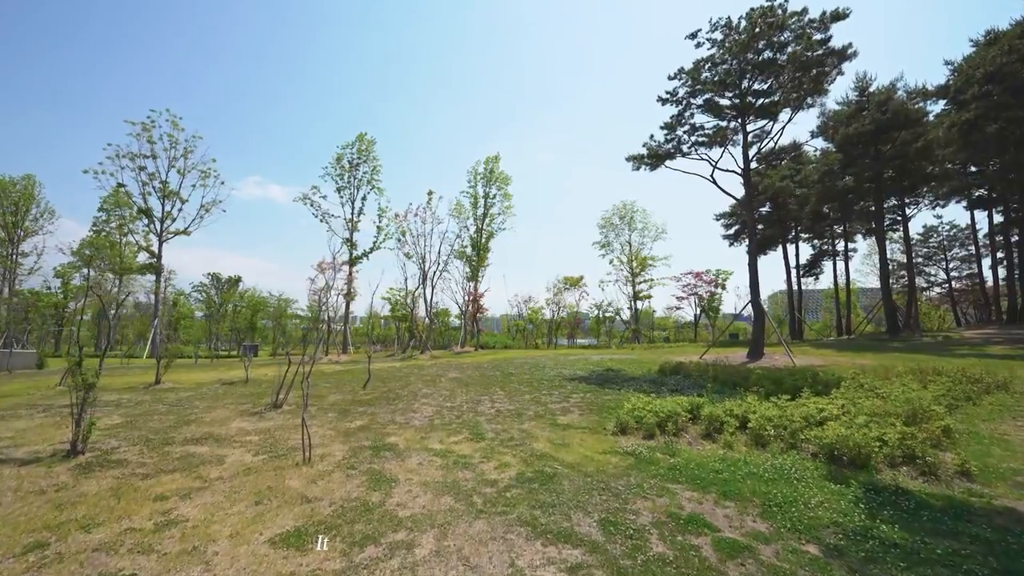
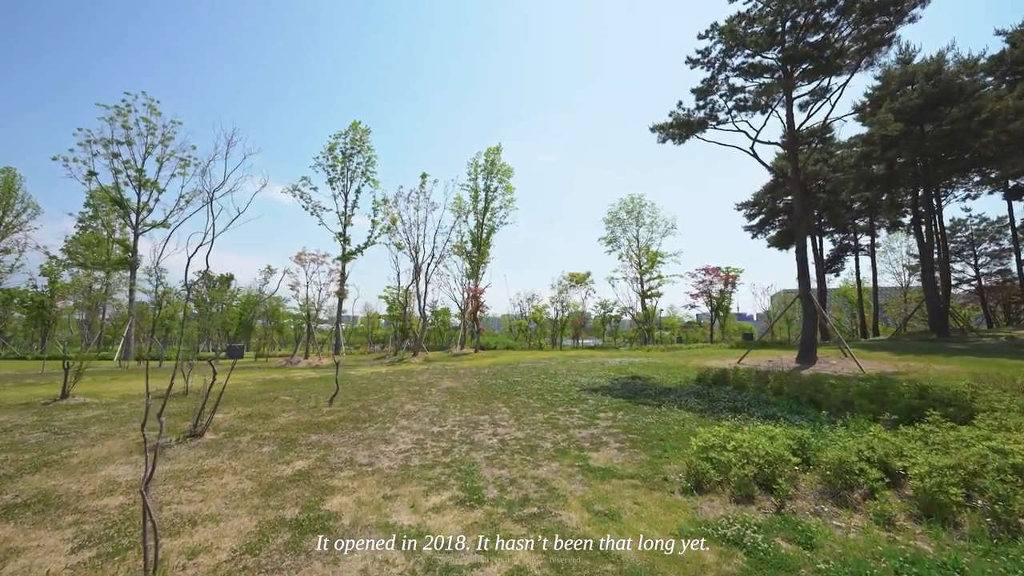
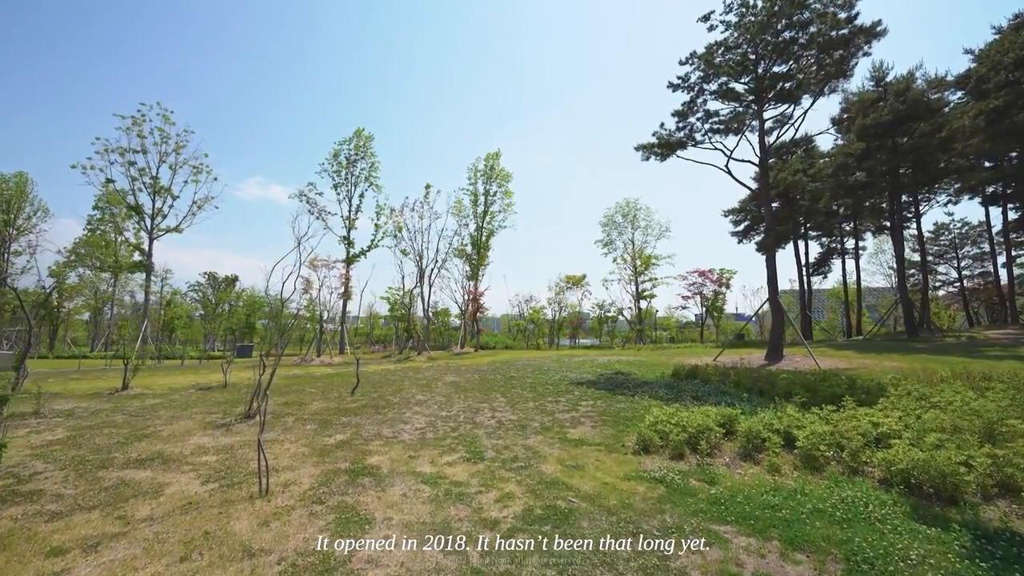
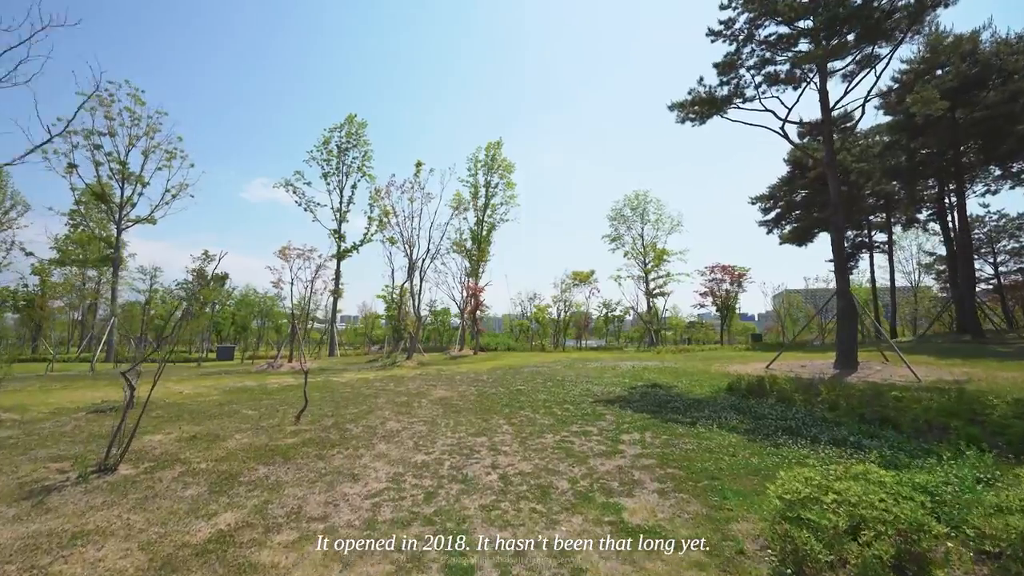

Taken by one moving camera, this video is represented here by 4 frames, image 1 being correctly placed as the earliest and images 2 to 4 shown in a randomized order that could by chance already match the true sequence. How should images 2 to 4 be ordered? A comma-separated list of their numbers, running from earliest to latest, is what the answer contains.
3, 2, 4
